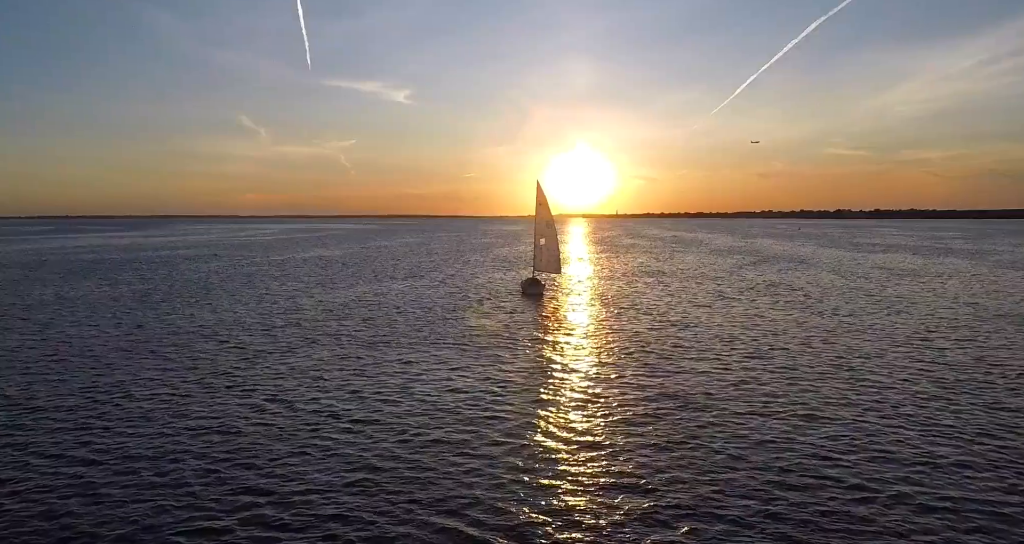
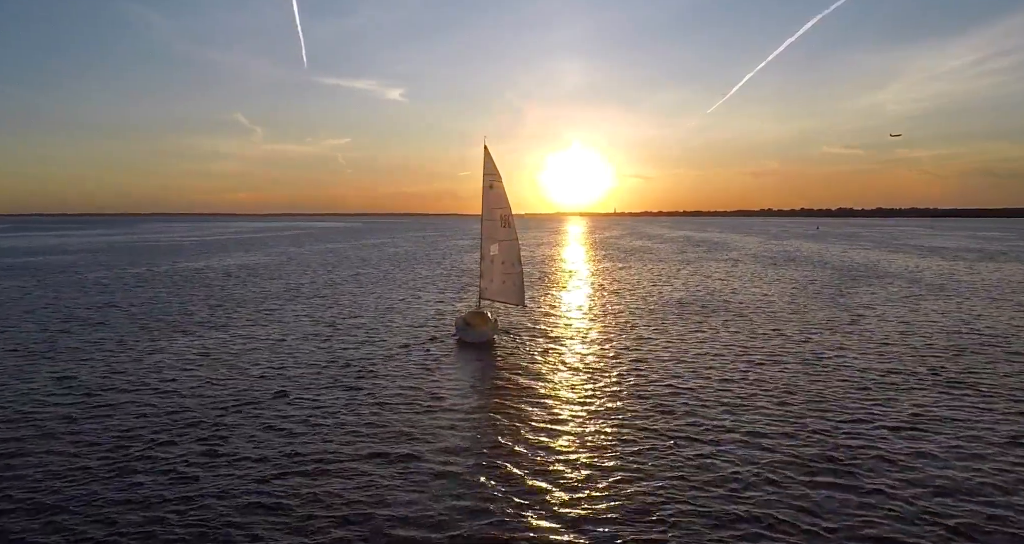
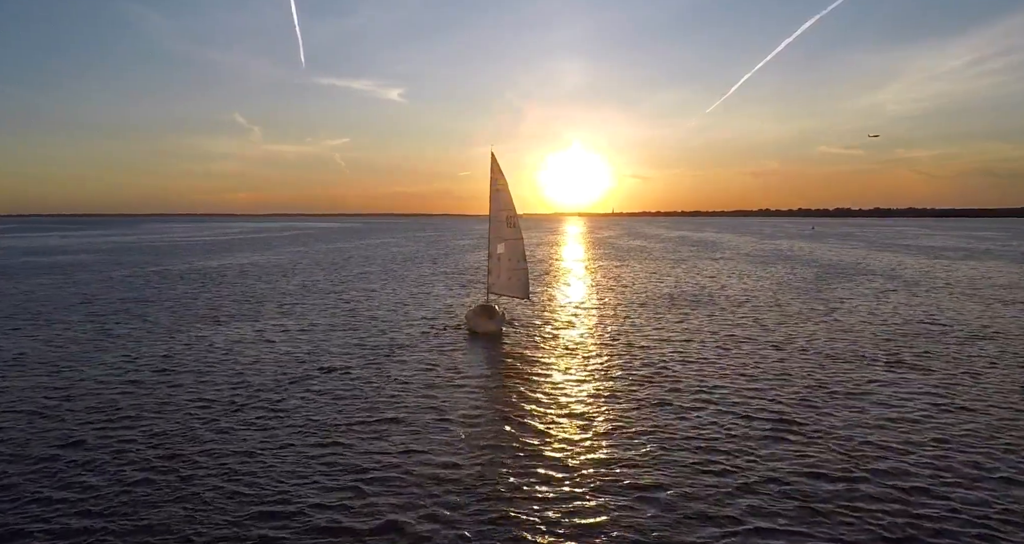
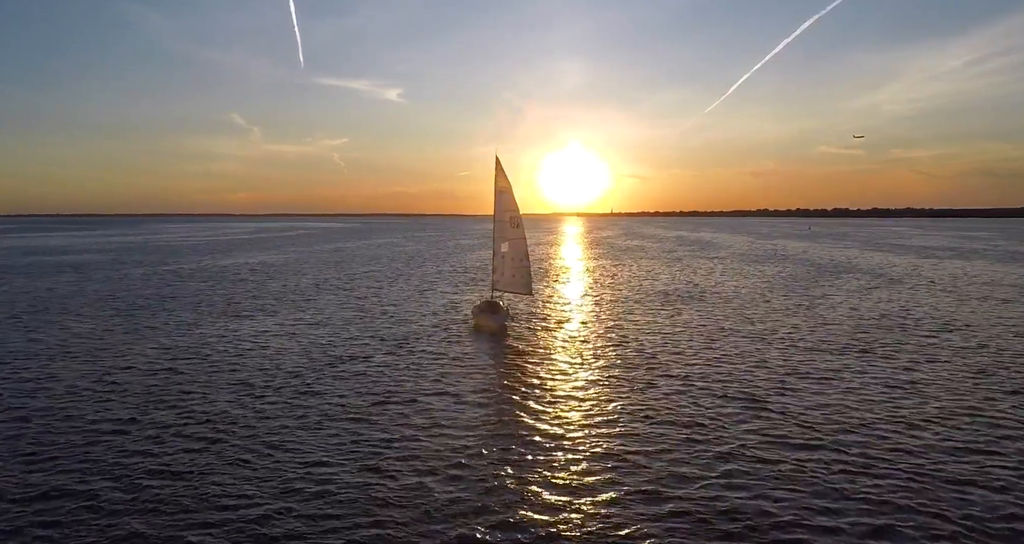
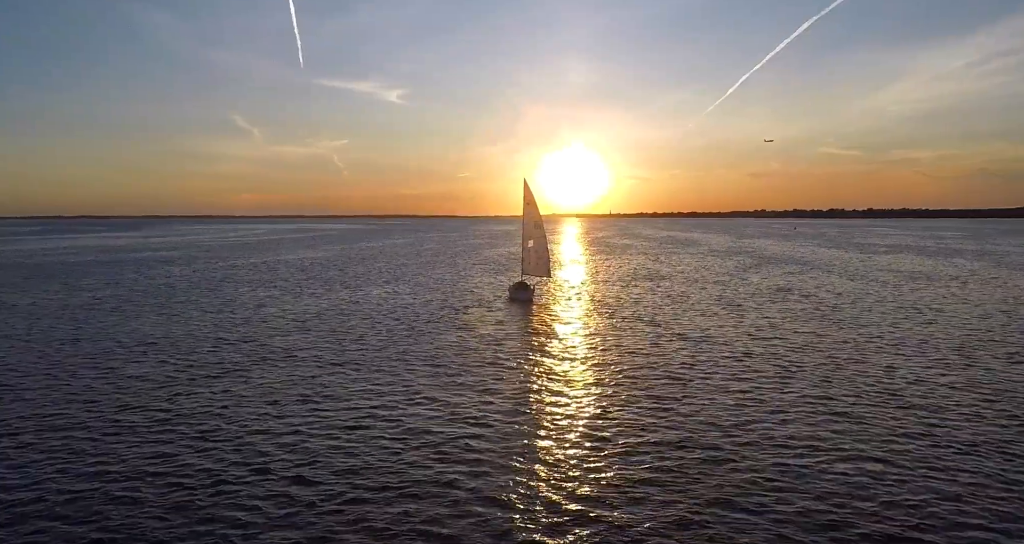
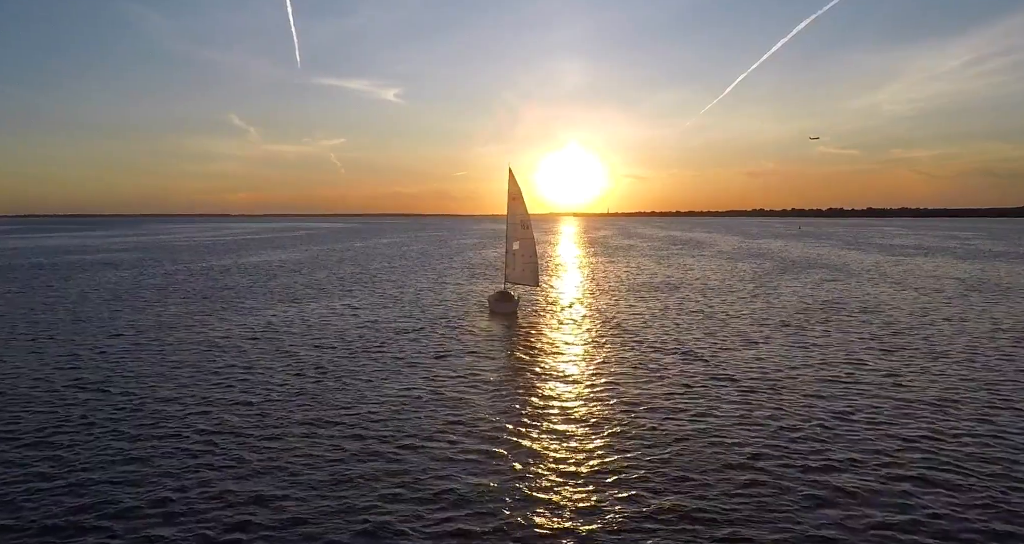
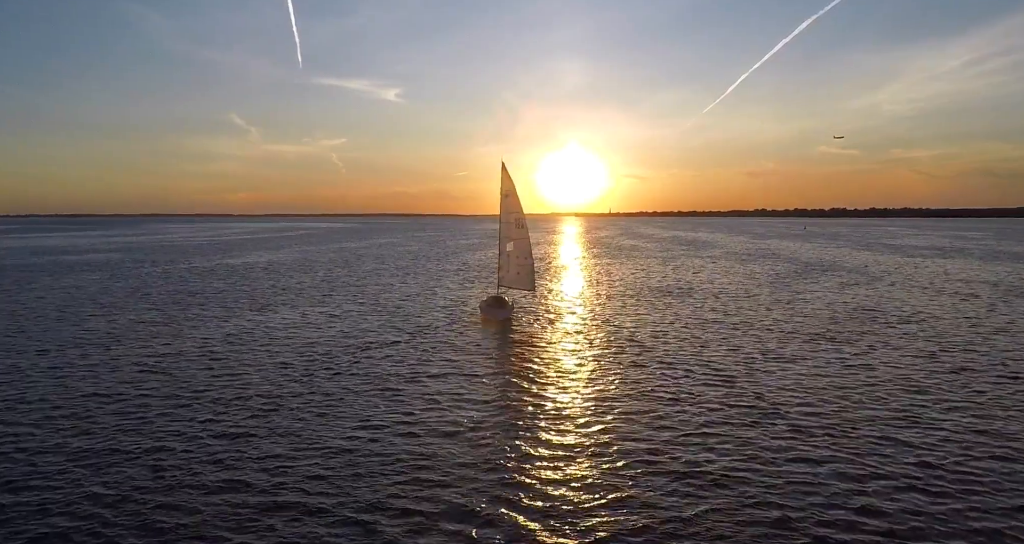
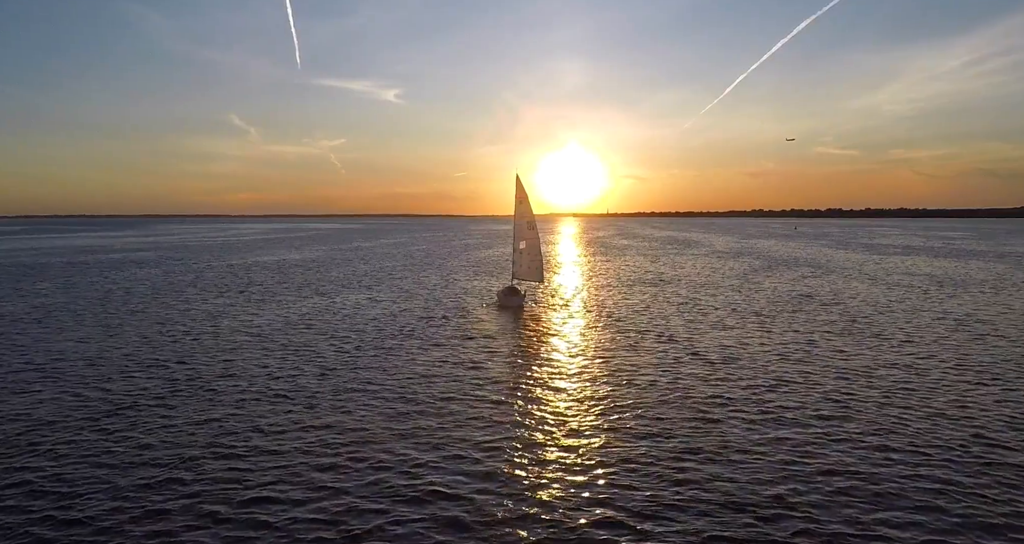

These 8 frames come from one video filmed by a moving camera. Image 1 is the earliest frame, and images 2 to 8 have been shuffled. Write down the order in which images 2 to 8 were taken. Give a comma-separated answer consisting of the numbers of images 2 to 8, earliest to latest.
5, 8, 6, 7, 4, 3, 2
